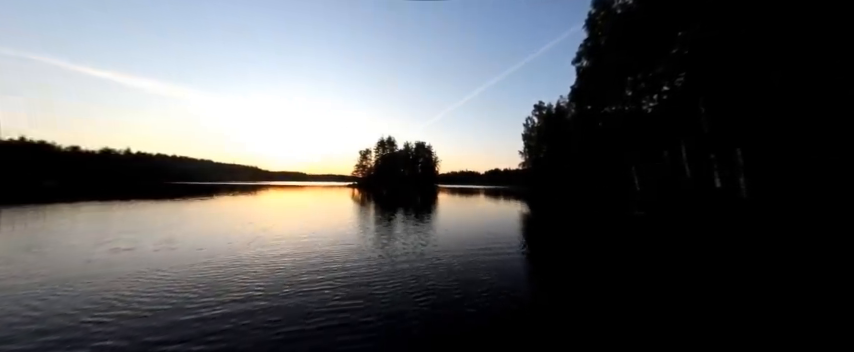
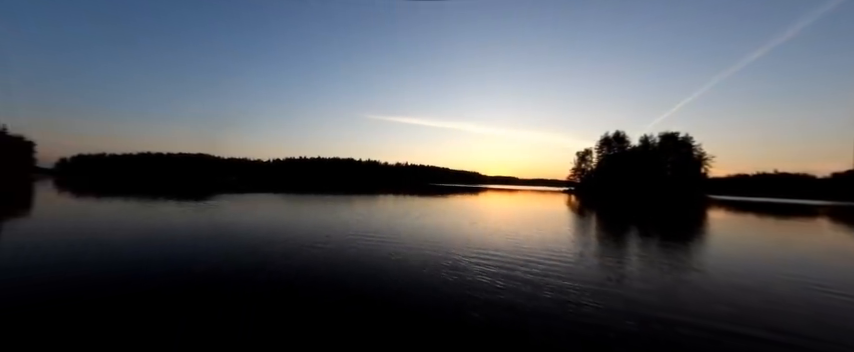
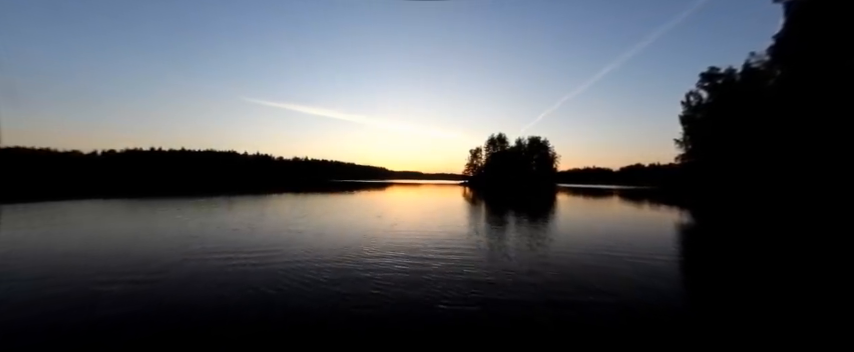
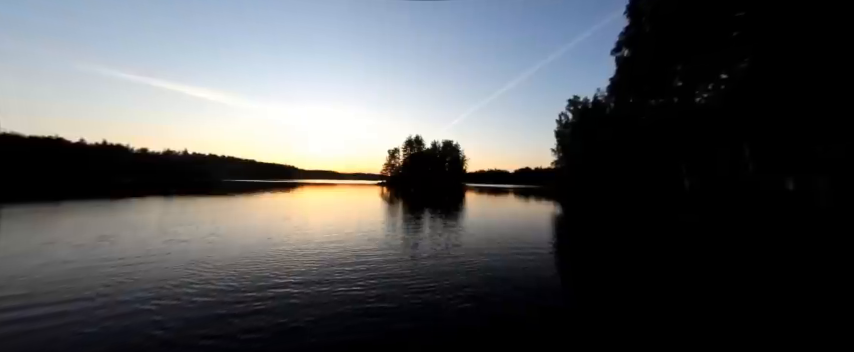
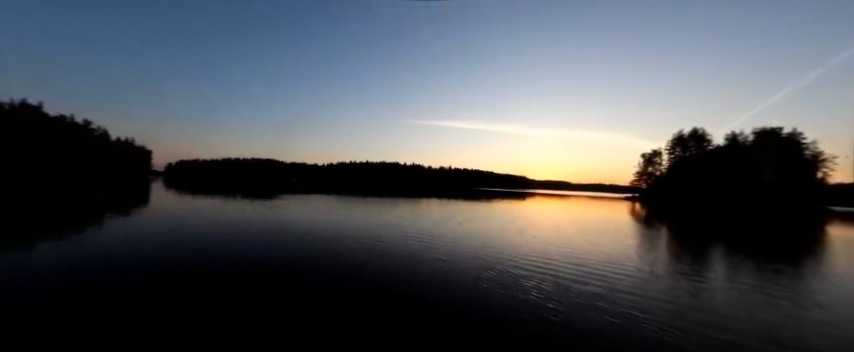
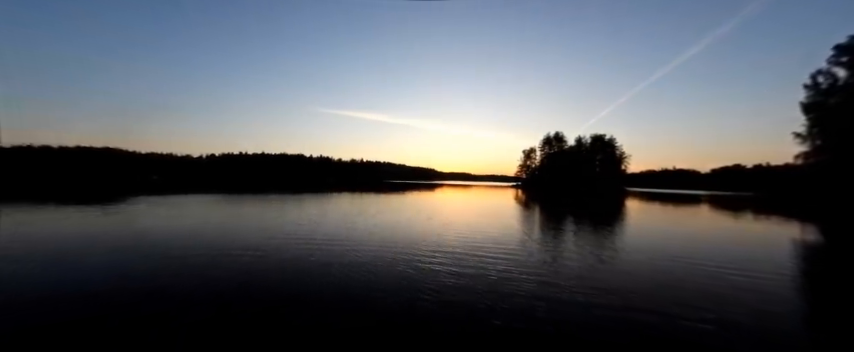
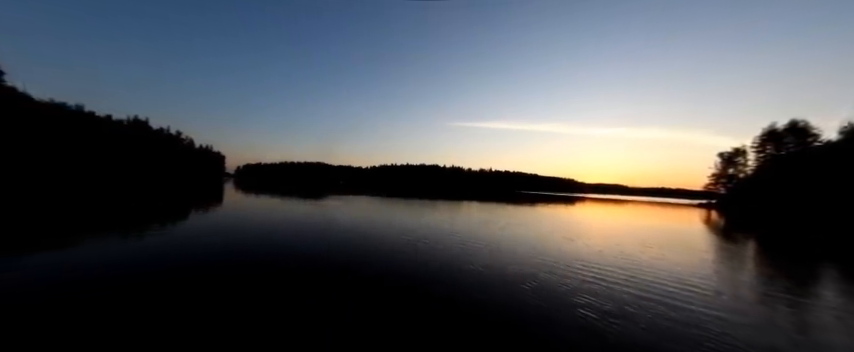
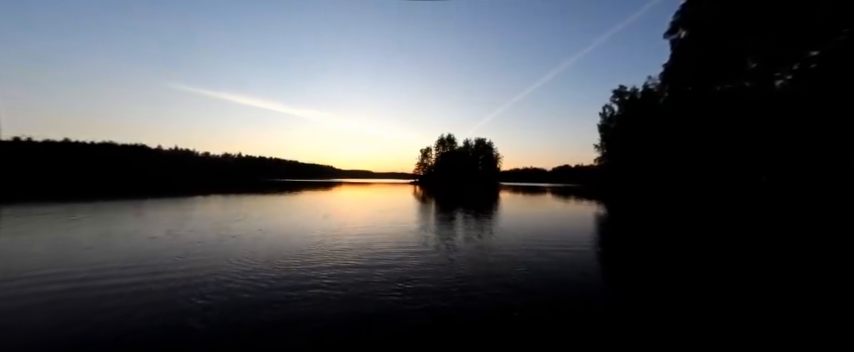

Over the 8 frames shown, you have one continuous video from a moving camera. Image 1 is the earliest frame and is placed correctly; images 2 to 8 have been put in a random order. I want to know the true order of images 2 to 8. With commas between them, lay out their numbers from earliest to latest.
4, 8, 3, 6, 2, 5, 7
